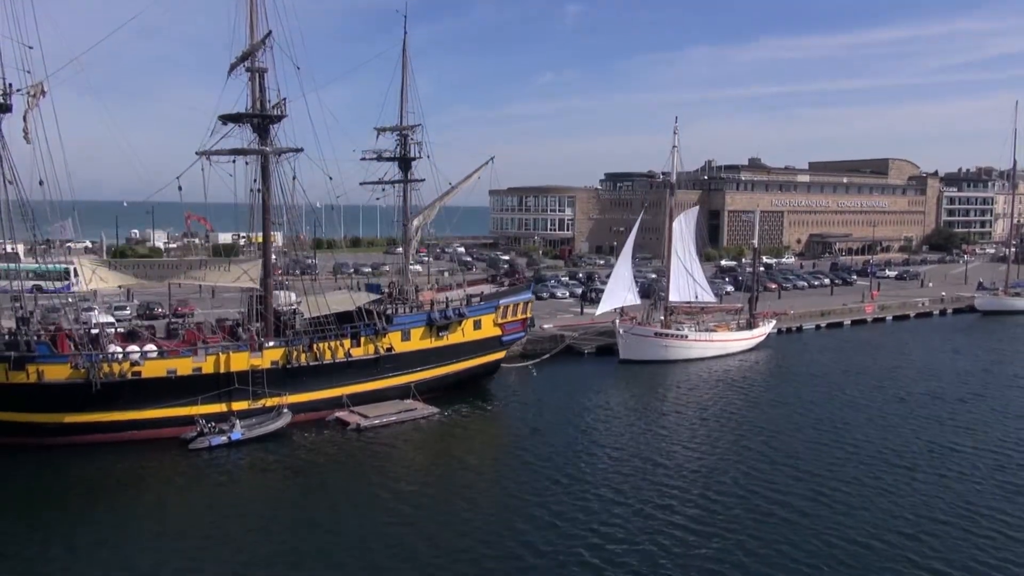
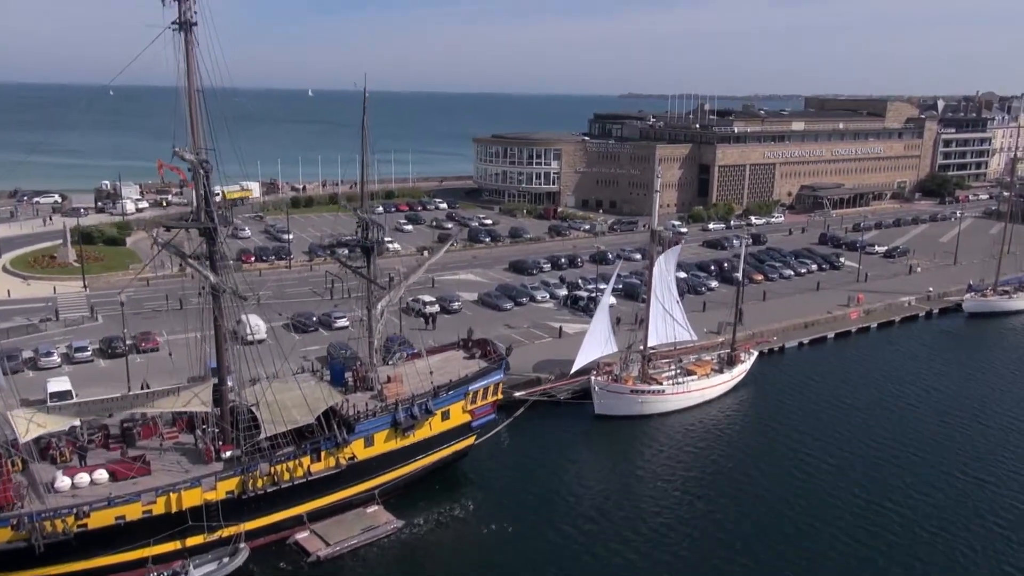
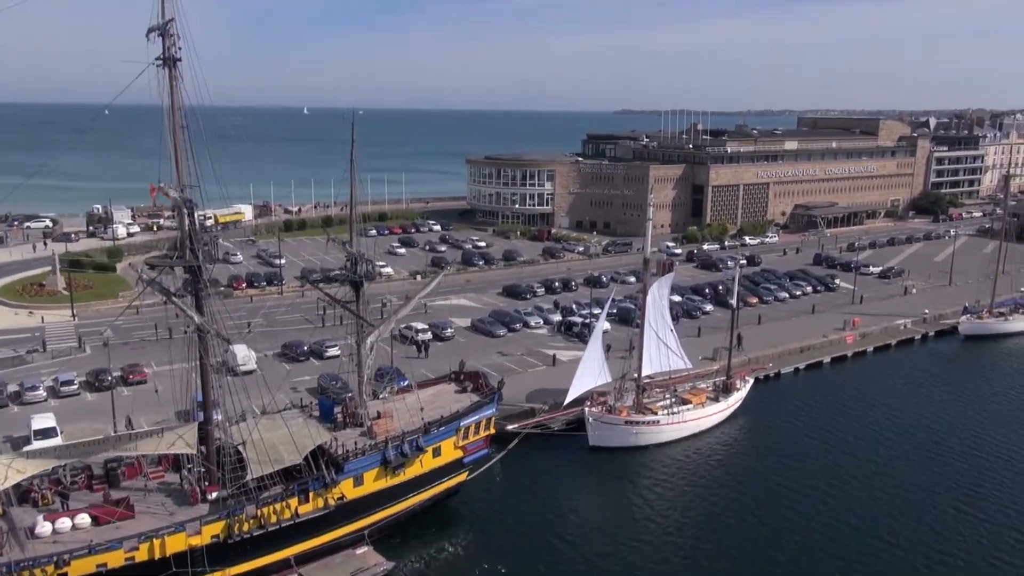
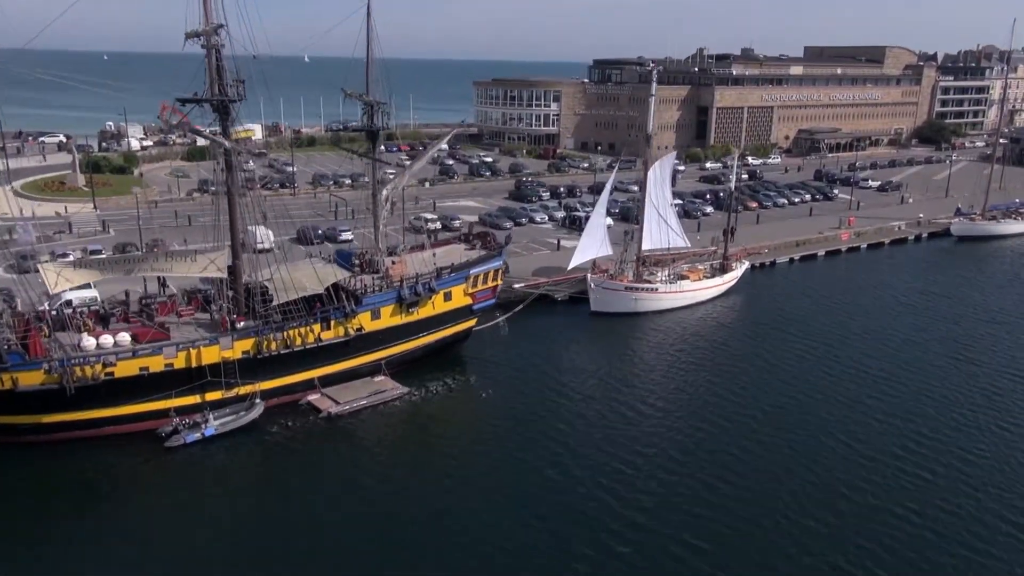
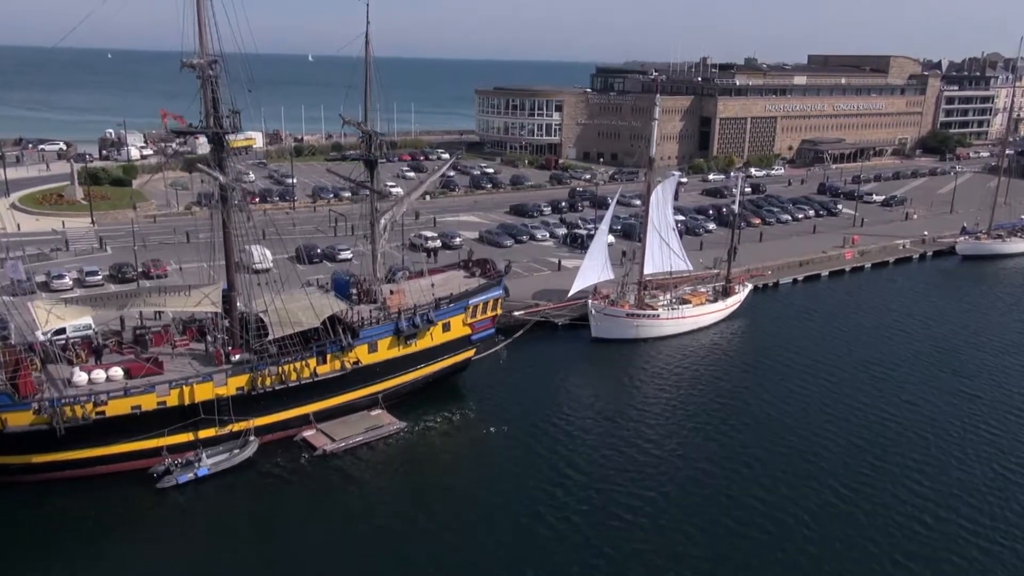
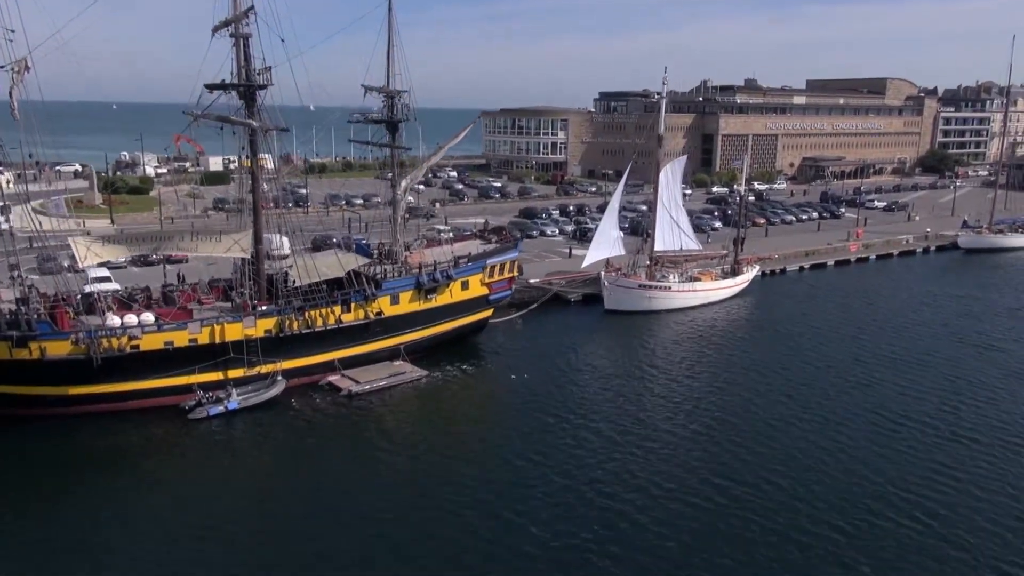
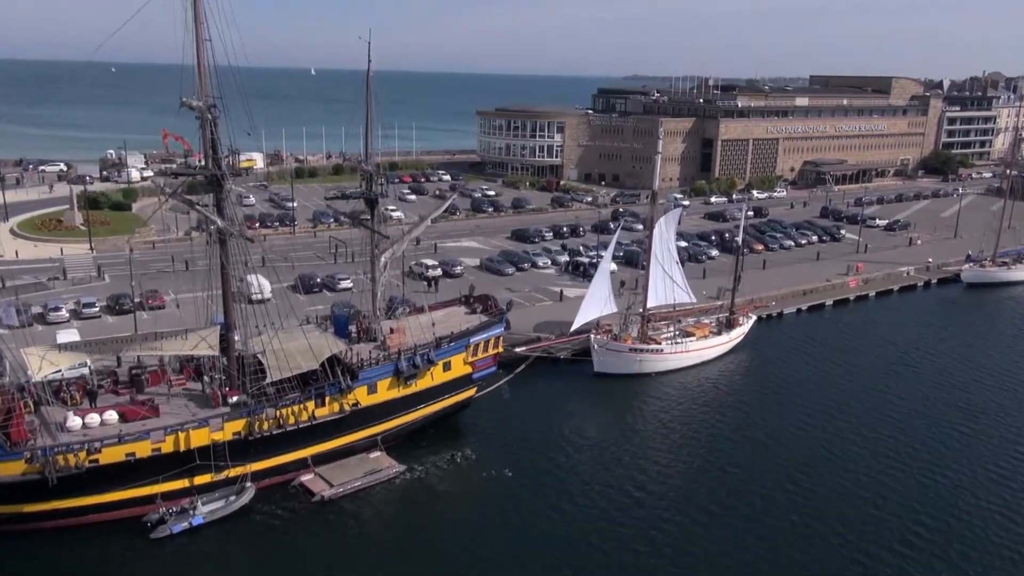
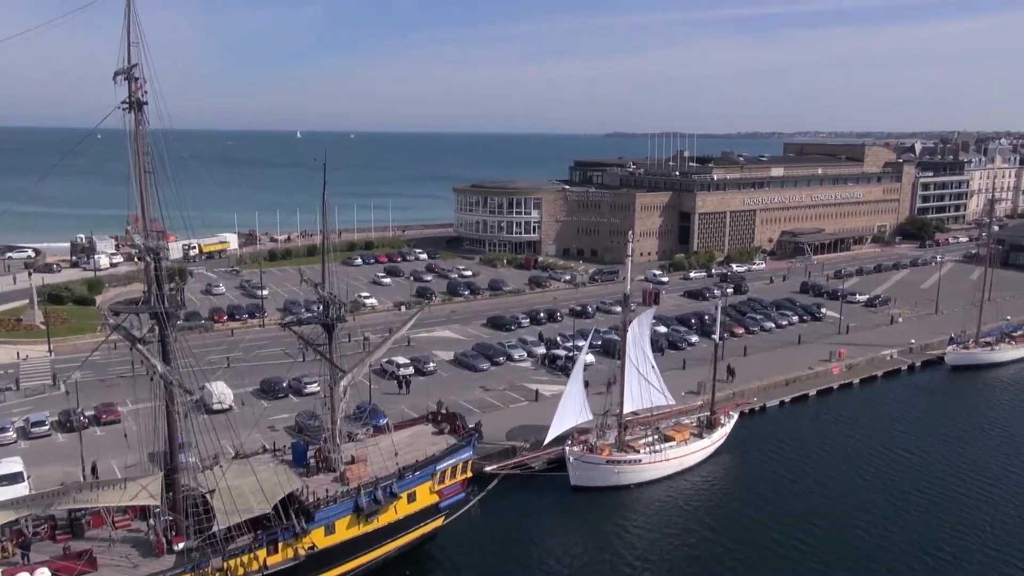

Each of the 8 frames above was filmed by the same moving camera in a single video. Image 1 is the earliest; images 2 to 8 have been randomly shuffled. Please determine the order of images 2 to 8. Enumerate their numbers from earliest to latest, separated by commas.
6, 4, 5, 7, 2, 3, 8
